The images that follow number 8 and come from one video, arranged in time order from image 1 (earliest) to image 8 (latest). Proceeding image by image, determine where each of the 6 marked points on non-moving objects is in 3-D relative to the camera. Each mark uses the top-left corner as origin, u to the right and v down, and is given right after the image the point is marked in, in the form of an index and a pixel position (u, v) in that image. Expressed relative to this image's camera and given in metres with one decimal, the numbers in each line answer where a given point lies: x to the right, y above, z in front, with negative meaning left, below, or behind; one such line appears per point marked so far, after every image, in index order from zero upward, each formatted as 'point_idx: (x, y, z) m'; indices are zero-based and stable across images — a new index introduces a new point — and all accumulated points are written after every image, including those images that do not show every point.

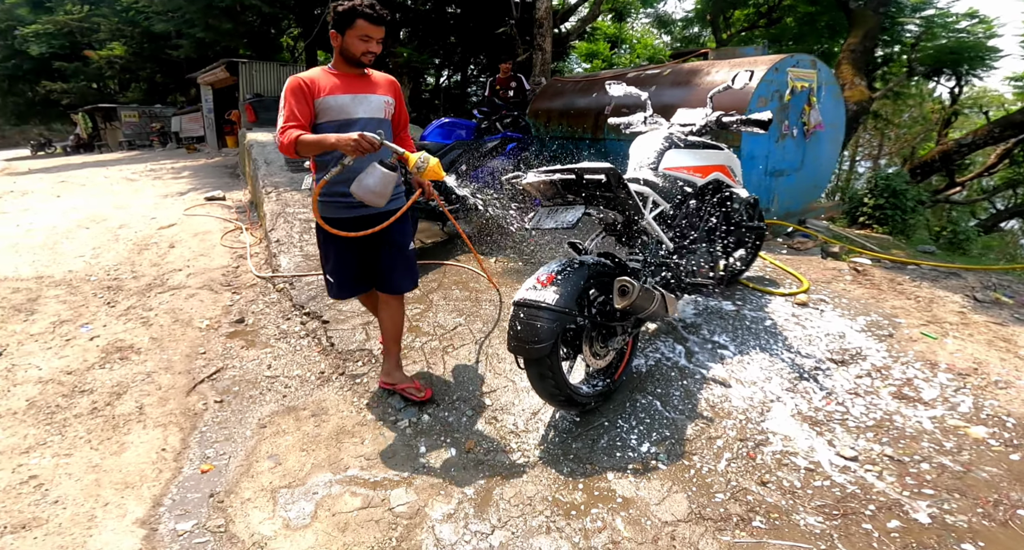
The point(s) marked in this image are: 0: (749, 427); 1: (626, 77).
0: (+1.0, -0.7, +2.1) m
1: (+1.2, +2.2, +5.5) m
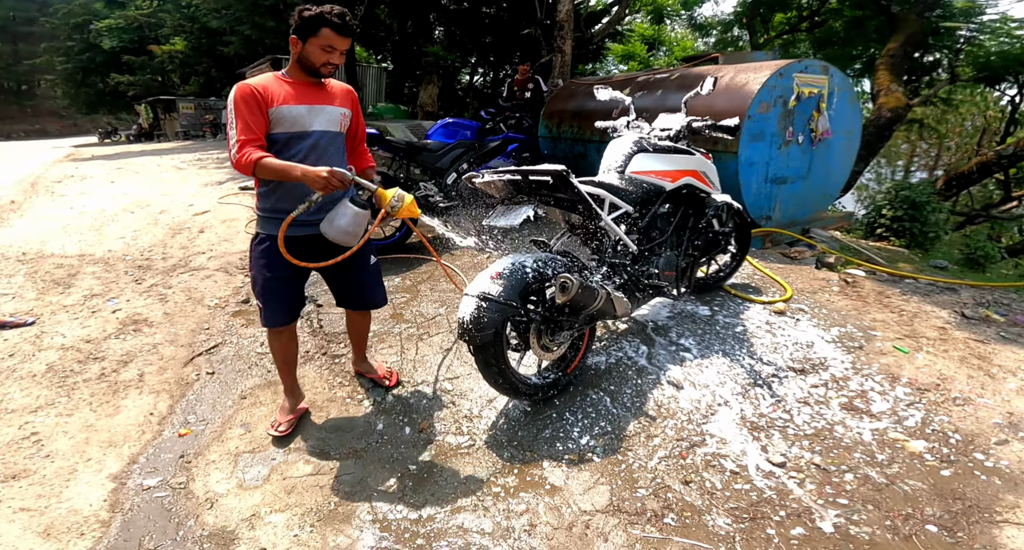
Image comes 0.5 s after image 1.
0: (+0.8, -0.7, +2.2) m
1: (+1.3, +2.2, +5.5) m
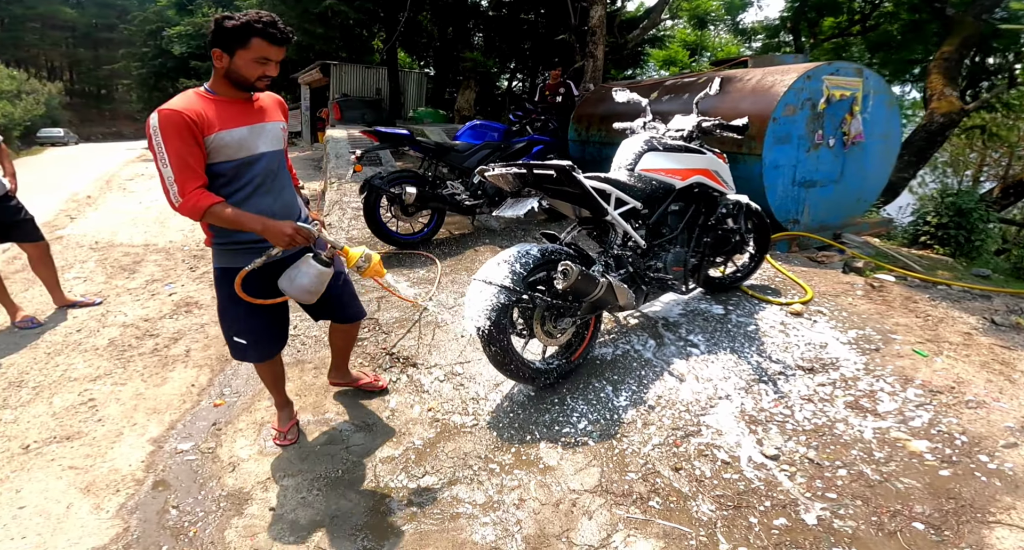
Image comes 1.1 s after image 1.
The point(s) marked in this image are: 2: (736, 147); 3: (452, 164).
0: (+0.8, -0.7, +2.2) m
1: (+1.7, +2.1, +5.5) m
2: (+1.9, +1.1, +4.4) m
3: (-0.5, +1.0, +4.3) m
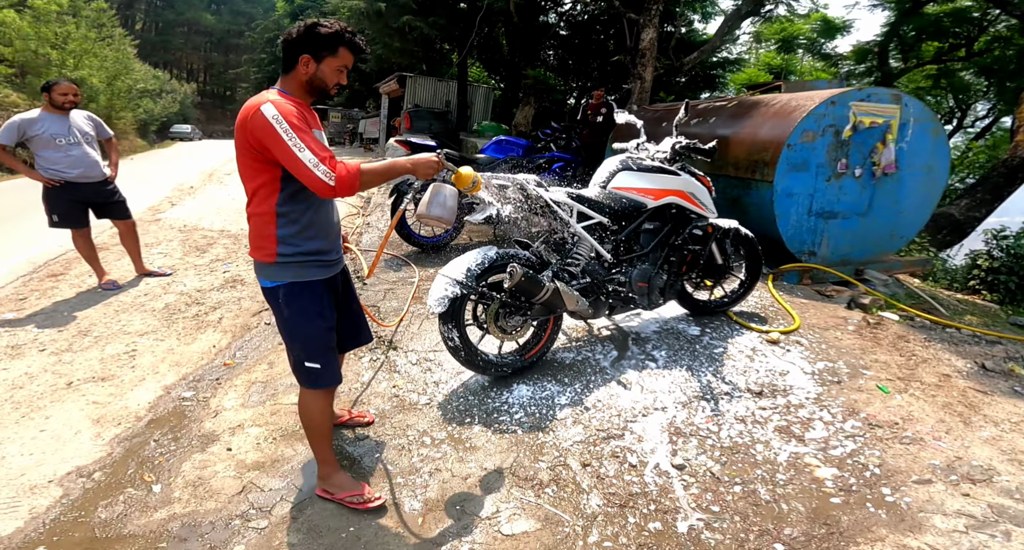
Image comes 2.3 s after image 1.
0: (+0.5, -0.7, +2.3) m
1: (+2.1, +1.9, +5.5) m
2: (+2.1, +0.9, +4.3) m
3: (-0.4, +1.0, +4.7) m
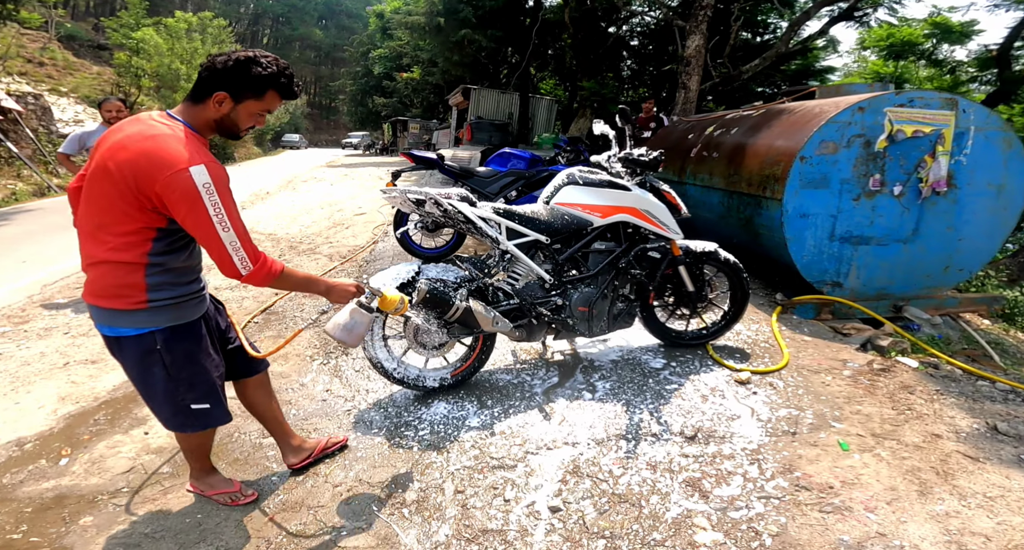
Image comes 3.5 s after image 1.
0: (0.0, -0.8, +2.2) m
1: (+2.3, +1.6, +5.1) m
2: (+2.0, +0.7, +3.9) m
3: (-0.4, +0.8, +4.7) m
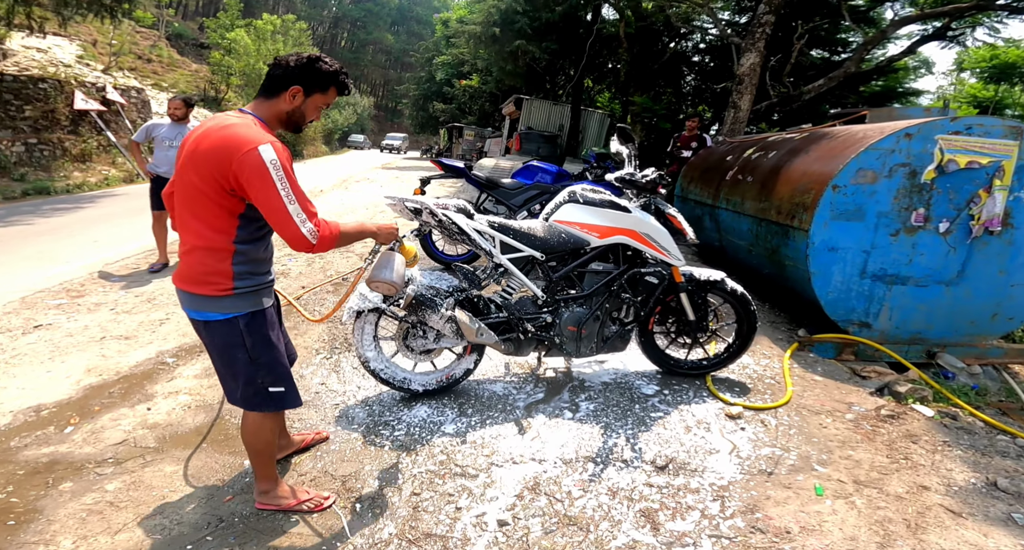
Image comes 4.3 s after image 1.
0: (-0.2, -0.9, +2.2) m
1: (+2.6, +1.3, +4.9) m
2: (+2.1, +0.4, +3.8) m
3: (-0.1, +0.8, +4.8) m
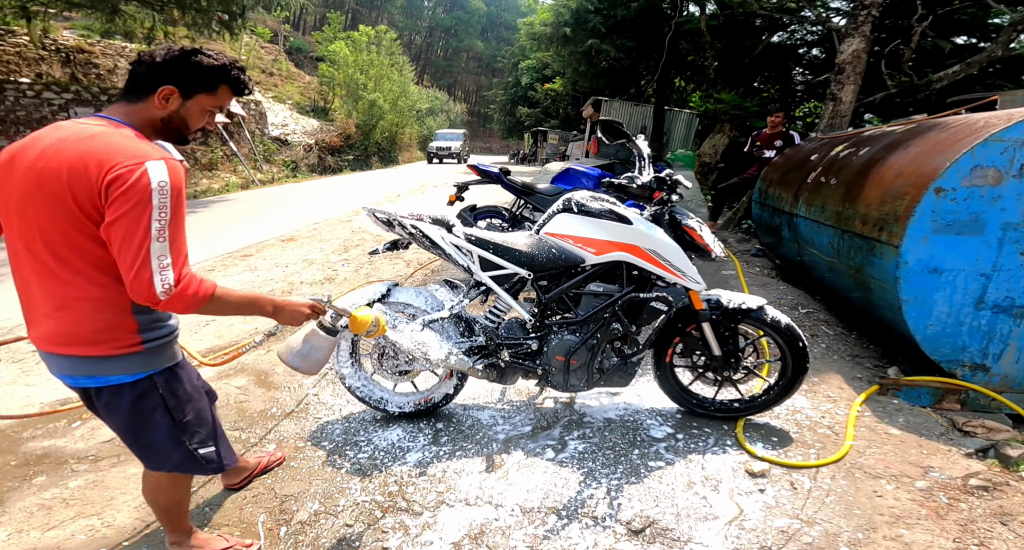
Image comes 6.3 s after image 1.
0: (-0.4, -0.9, +2.0) m
1: (+2.9, +1.1, +4.1) m
2: (+2.2, +0.3, +3.1) m
3: (+0.2, +0.6, +4.5) m
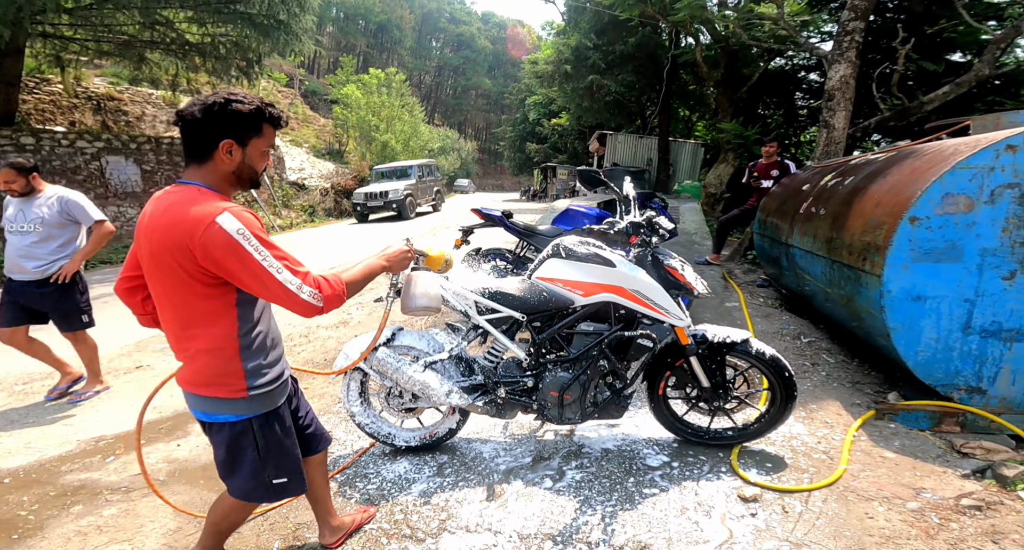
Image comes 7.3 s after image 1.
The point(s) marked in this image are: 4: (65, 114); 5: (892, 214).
0: (-0.4, -1.1, +2.2) m
1: (+2.9, +0.9, +4.3) m
2: (+2.2, +0.1, +3.2) m
3: (+0.3, +0.3, +4.7) m
4: (-10.8, +3.8, +11.9) m
5: (+2.3, +0.3, +3.0) m
